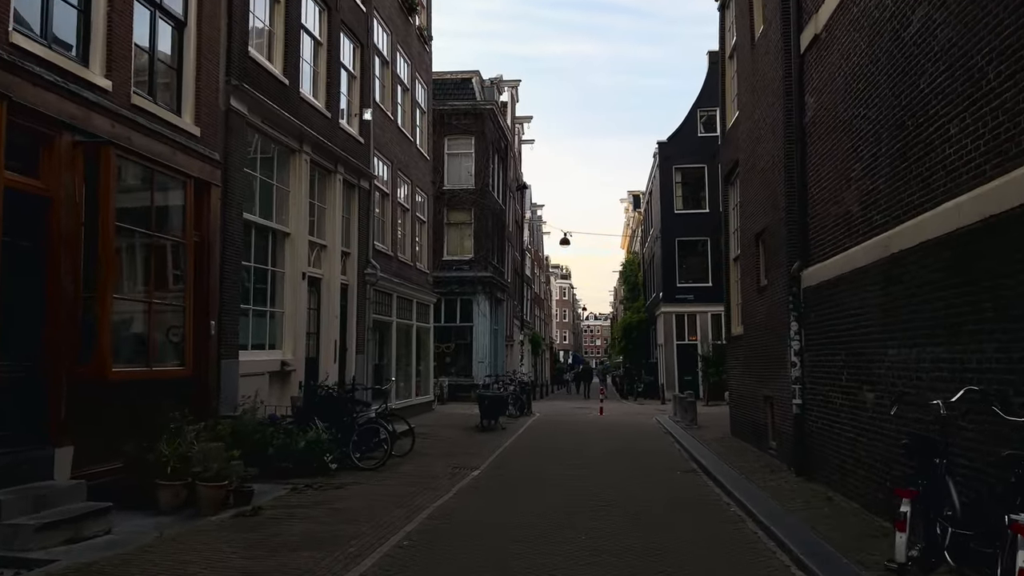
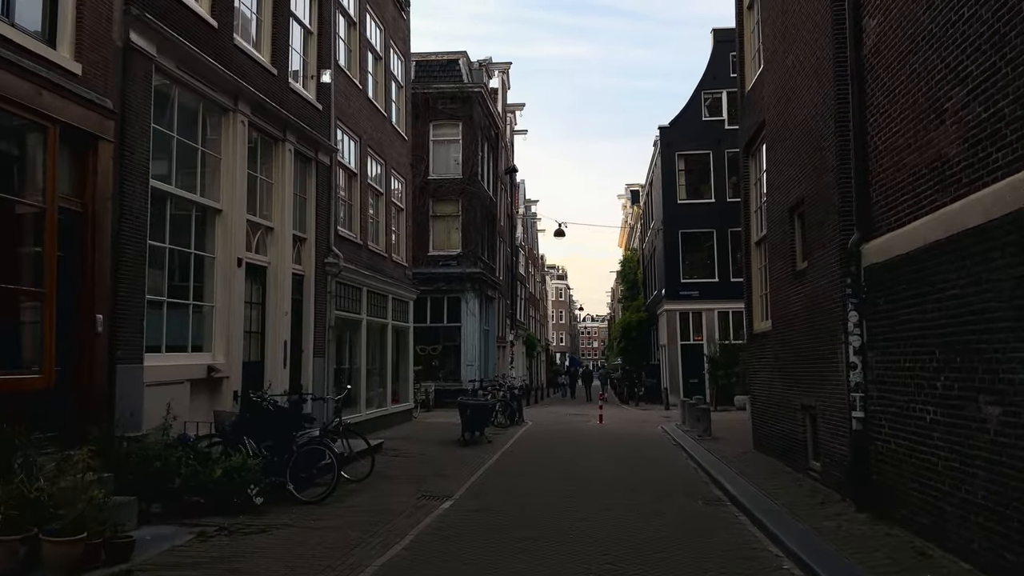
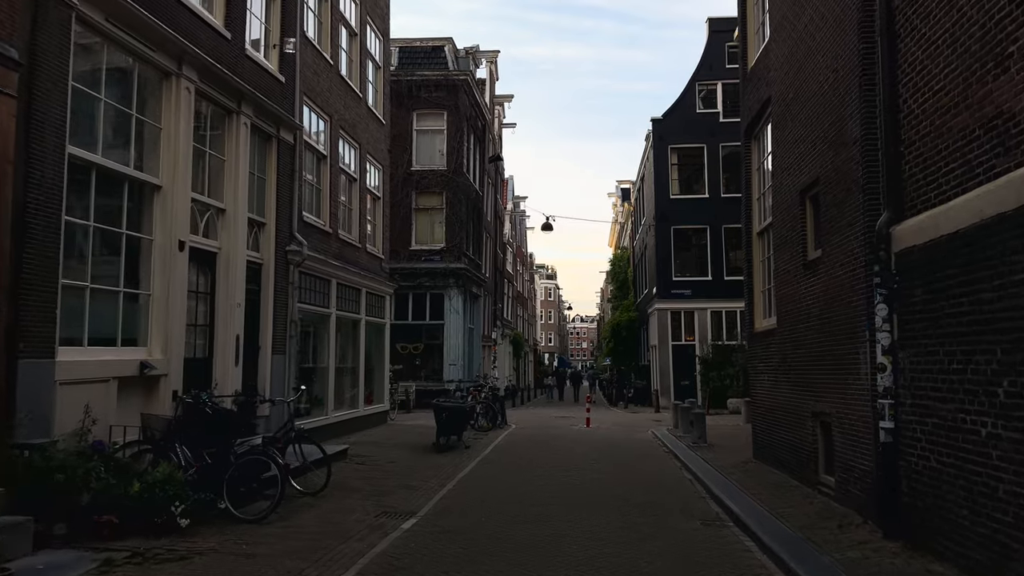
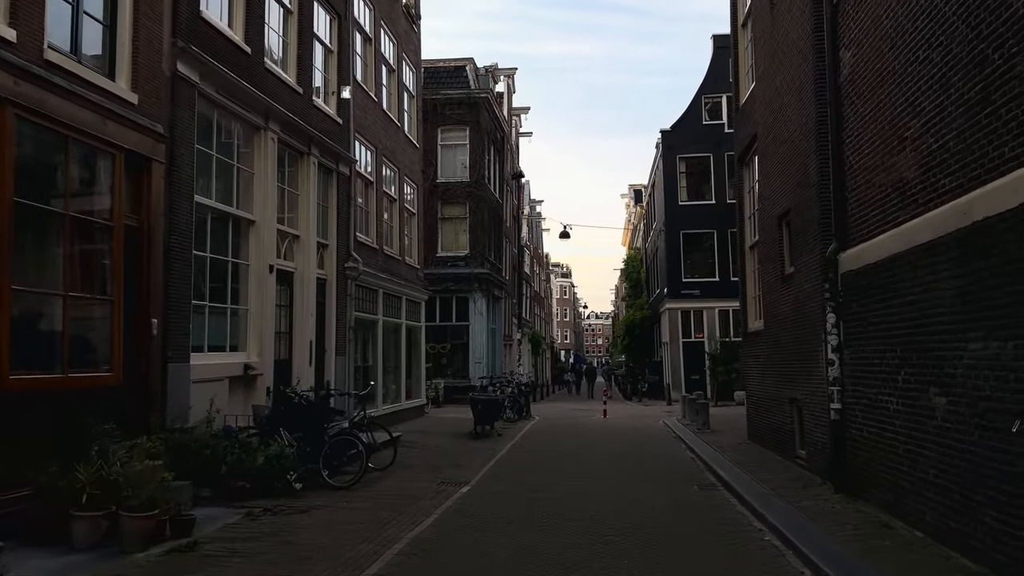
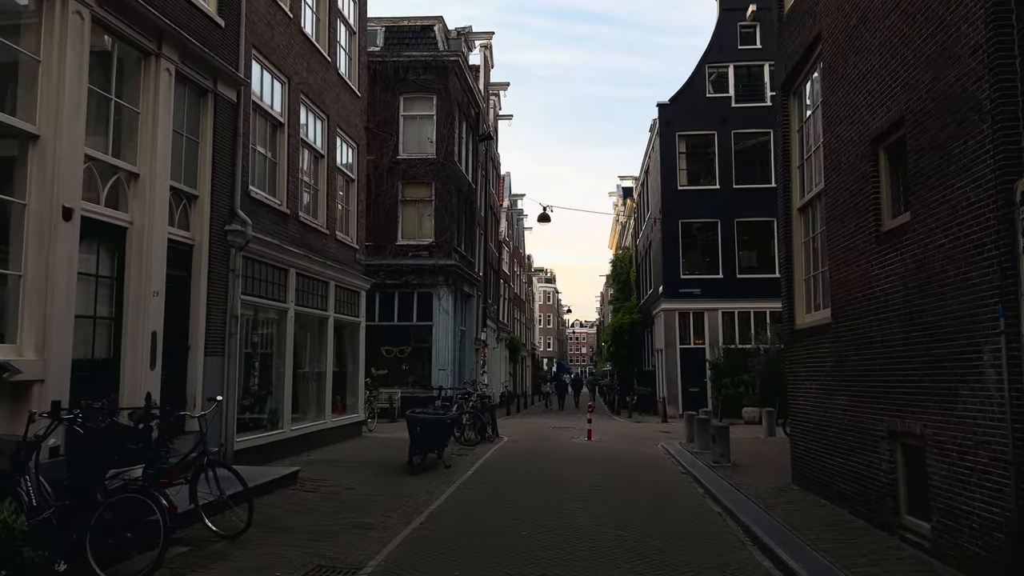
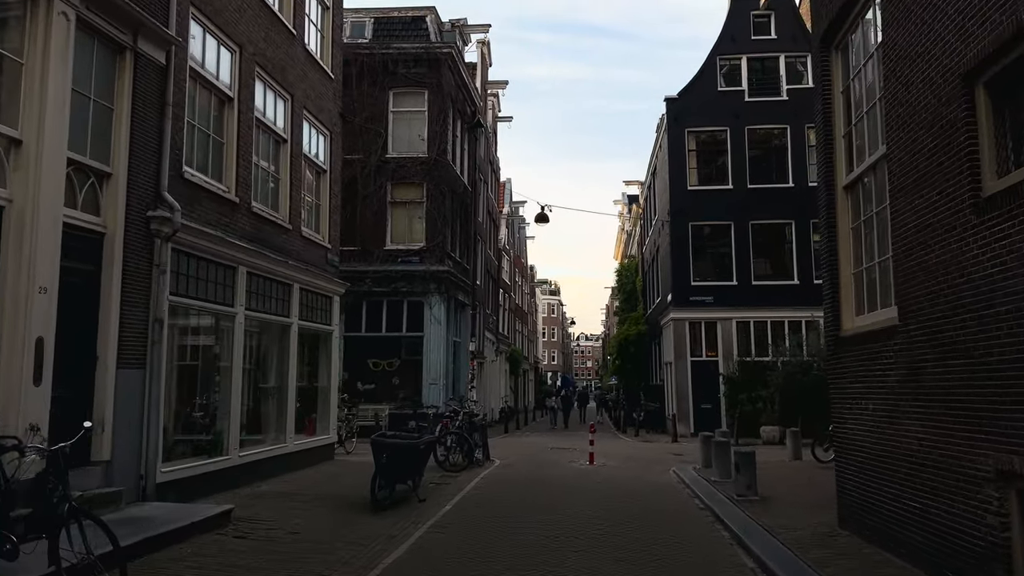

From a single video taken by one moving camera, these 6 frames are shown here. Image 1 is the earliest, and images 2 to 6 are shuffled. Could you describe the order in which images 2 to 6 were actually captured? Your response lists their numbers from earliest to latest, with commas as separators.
4, 2, 3, 5, 6
